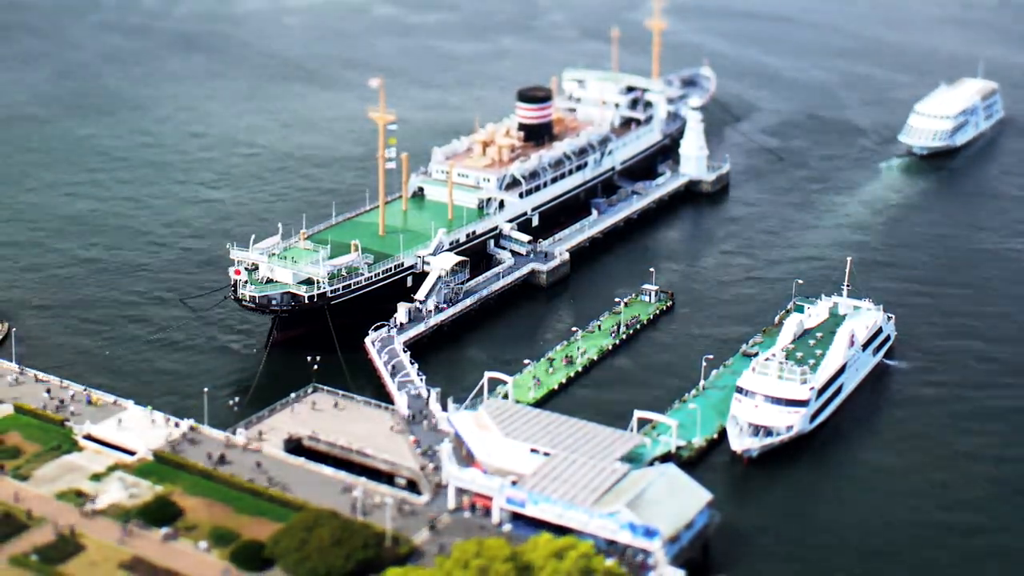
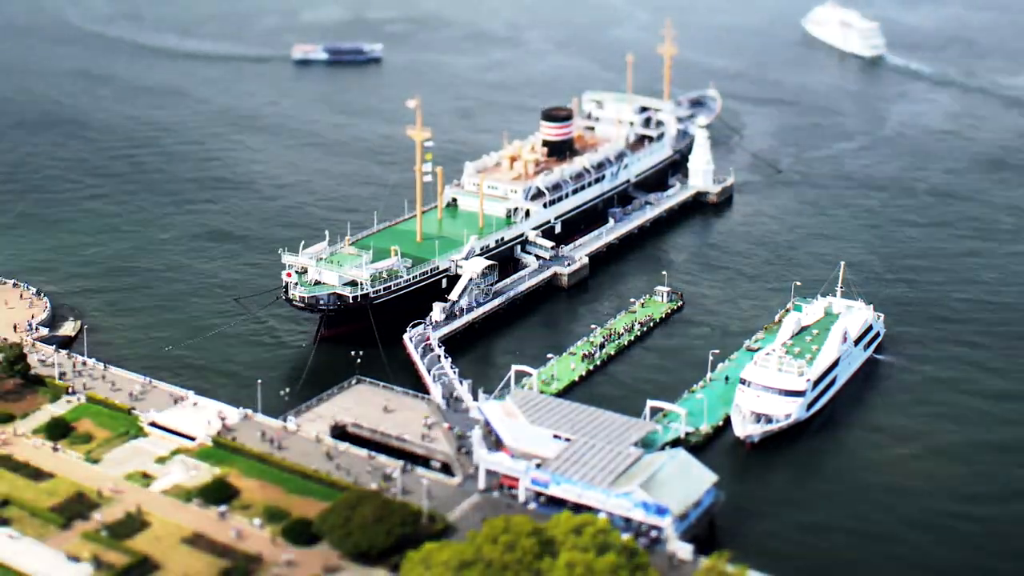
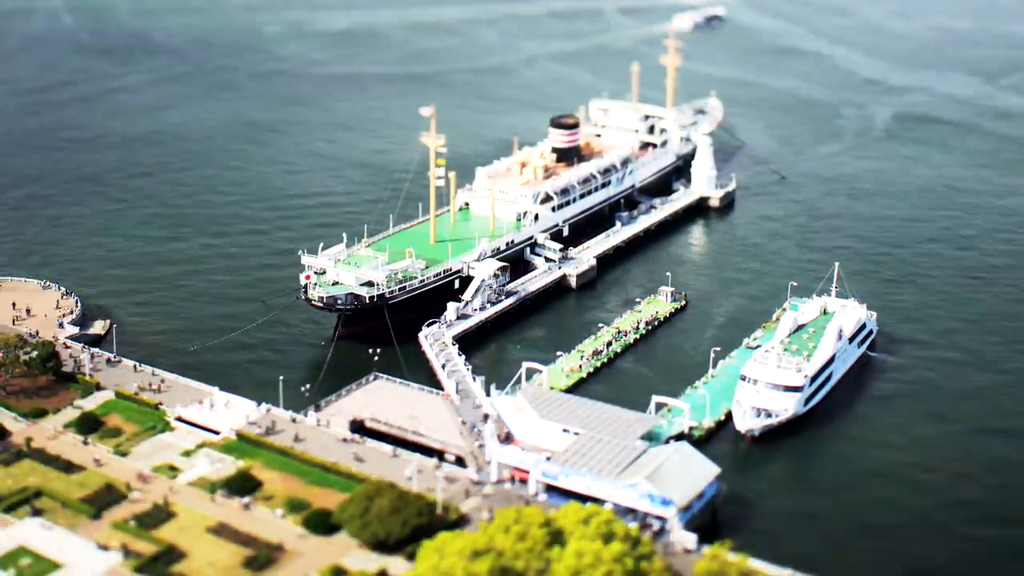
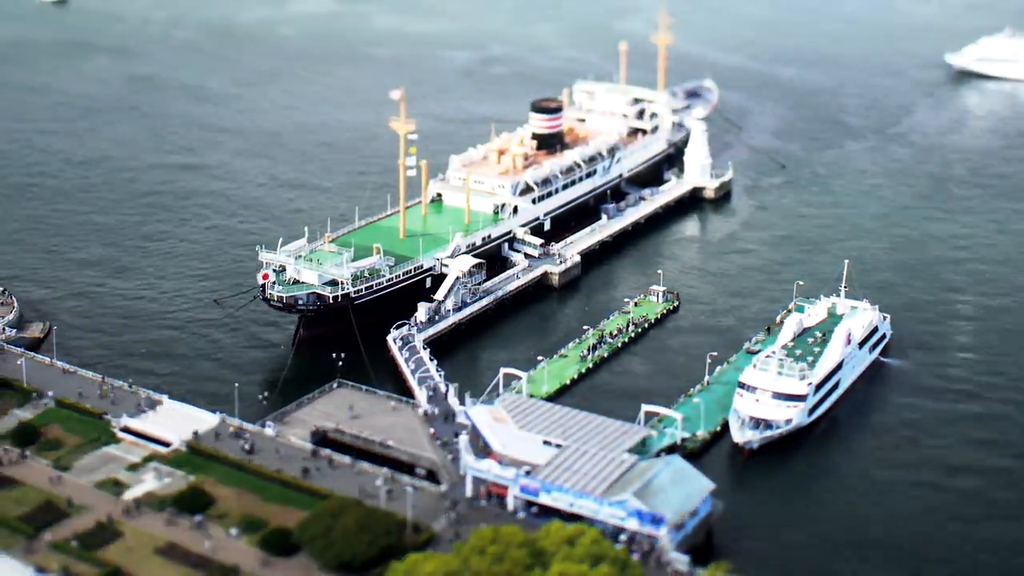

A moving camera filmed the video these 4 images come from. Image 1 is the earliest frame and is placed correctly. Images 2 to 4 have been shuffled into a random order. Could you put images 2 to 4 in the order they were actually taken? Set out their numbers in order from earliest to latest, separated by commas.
4, 2, 3
